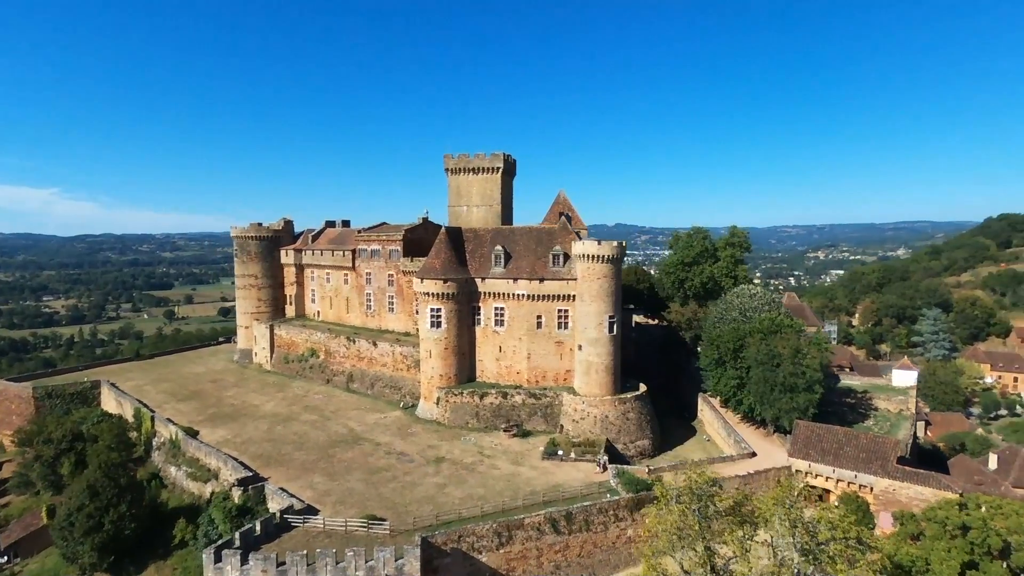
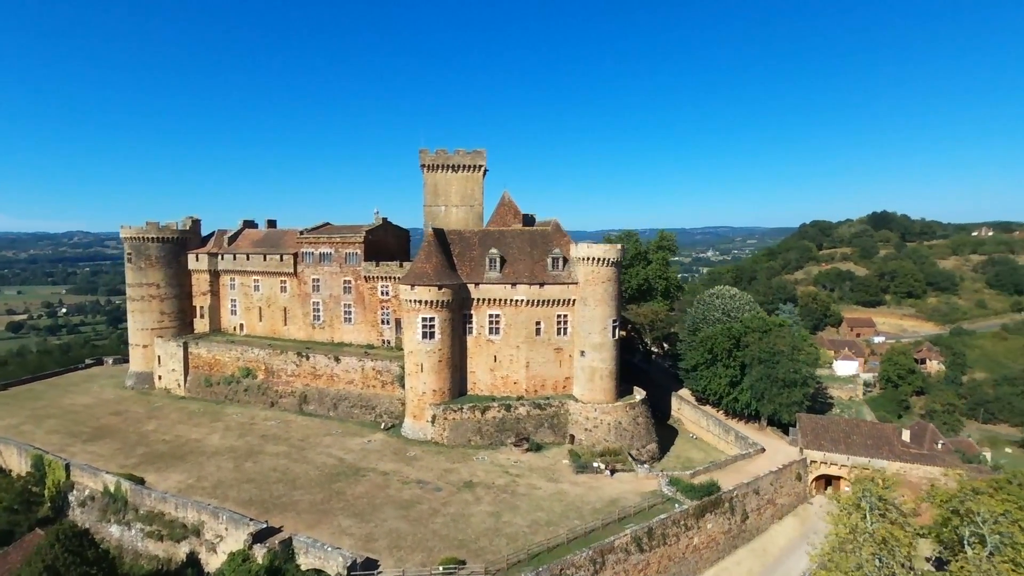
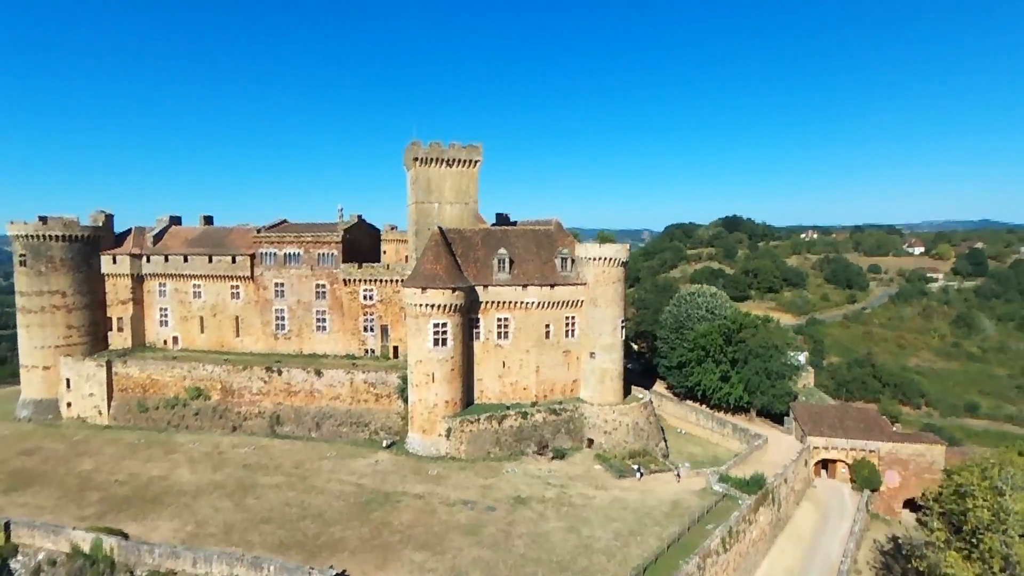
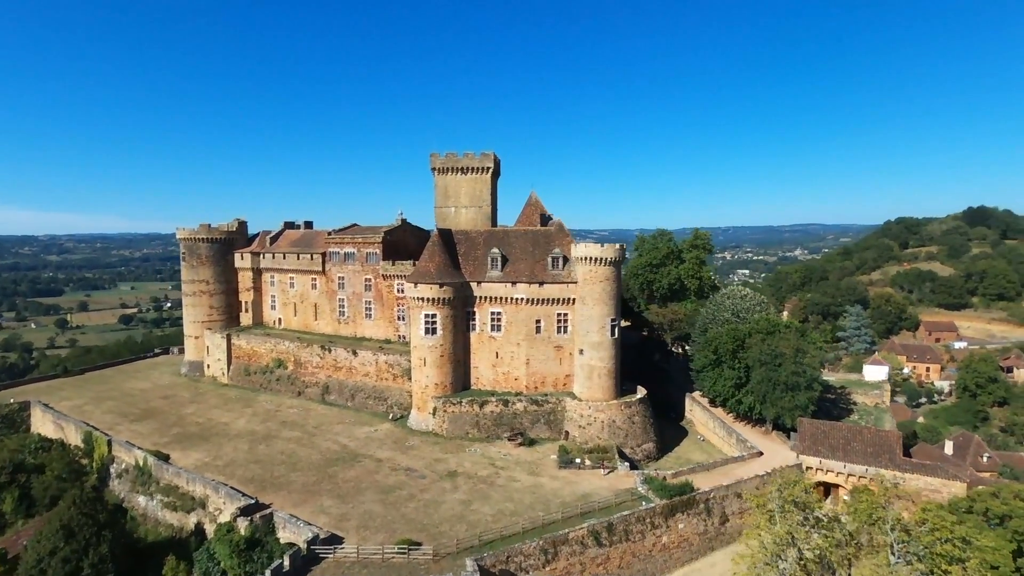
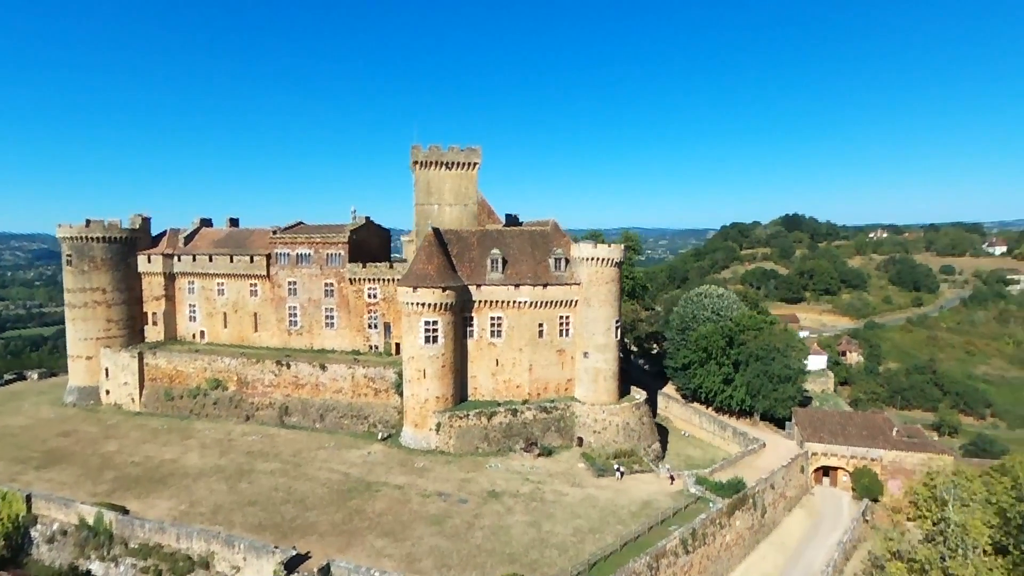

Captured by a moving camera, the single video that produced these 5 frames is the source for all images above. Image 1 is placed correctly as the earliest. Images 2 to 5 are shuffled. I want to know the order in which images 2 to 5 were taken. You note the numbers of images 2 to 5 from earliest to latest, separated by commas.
4, 2, 5, 3
